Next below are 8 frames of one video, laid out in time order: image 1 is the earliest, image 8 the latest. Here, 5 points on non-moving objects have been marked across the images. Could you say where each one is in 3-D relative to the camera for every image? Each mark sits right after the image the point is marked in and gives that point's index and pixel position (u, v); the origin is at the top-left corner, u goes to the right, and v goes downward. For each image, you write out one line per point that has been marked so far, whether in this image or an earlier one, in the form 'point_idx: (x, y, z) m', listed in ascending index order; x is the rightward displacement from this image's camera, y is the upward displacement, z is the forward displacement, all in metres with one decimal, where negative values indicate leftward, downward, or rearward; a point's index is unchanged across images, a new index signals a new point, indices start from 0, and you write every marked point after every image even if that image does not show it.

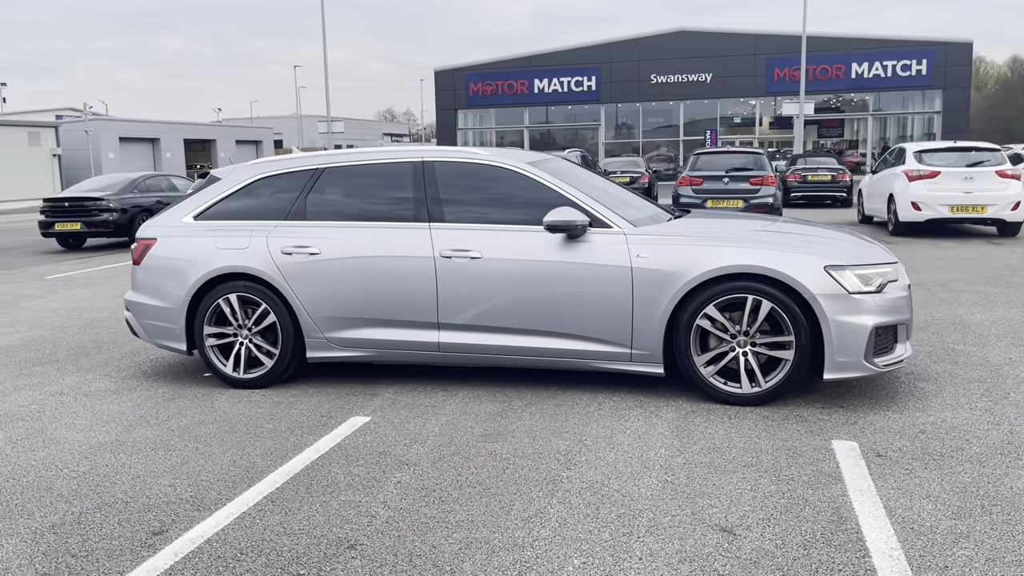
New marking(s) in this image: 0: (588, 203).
0: (+0.4, +0.5, +5.1) m
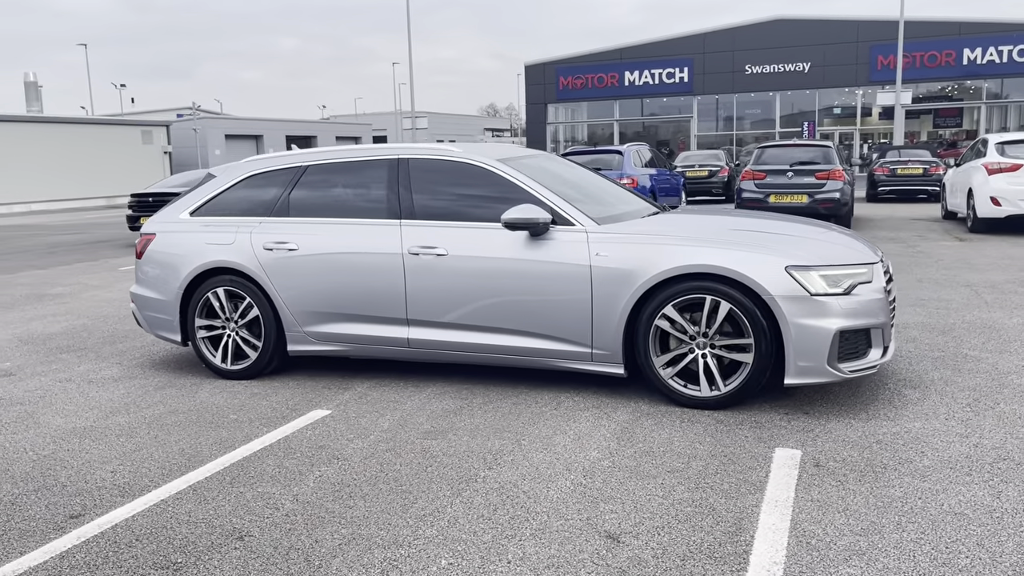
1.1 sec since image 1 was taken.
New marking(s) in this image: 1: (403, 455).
0: (+0.2, +0.5, +5.1) m
1: (-0.5, -0.8, +4.1) m
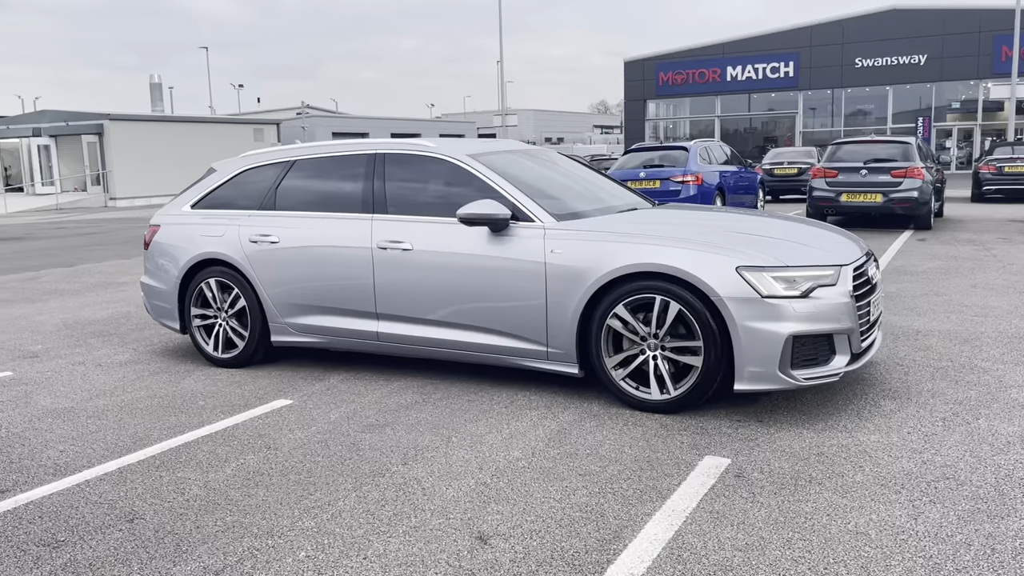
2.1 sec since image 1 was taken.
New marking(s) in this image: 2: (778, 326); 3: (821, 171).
0: (0.0, +0.5, +5.0) m
1: (-0.9, -0.8, +4.1) m
2: (+1.3, -0.2, +4.2) m
3: (+5.6, +2.1, +15.5) m
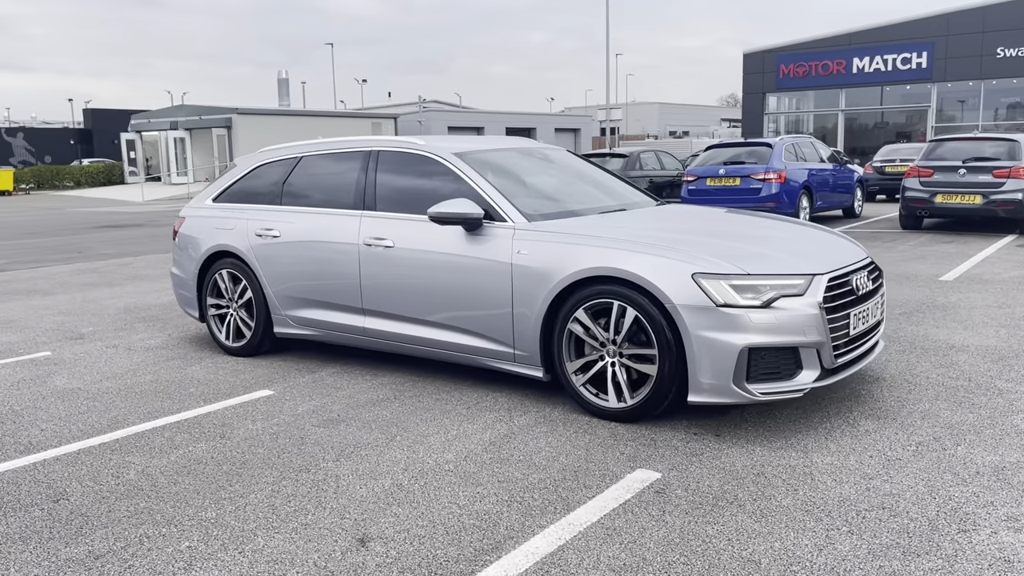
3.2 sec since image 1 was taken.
0: (-0.1, +0.5, +5.0) m
1: (-1.1, -0.7, +4.2) m
2: (+1.0, -0.2, +4.0) m
3: (+6.8, +2.0, +14.6) m
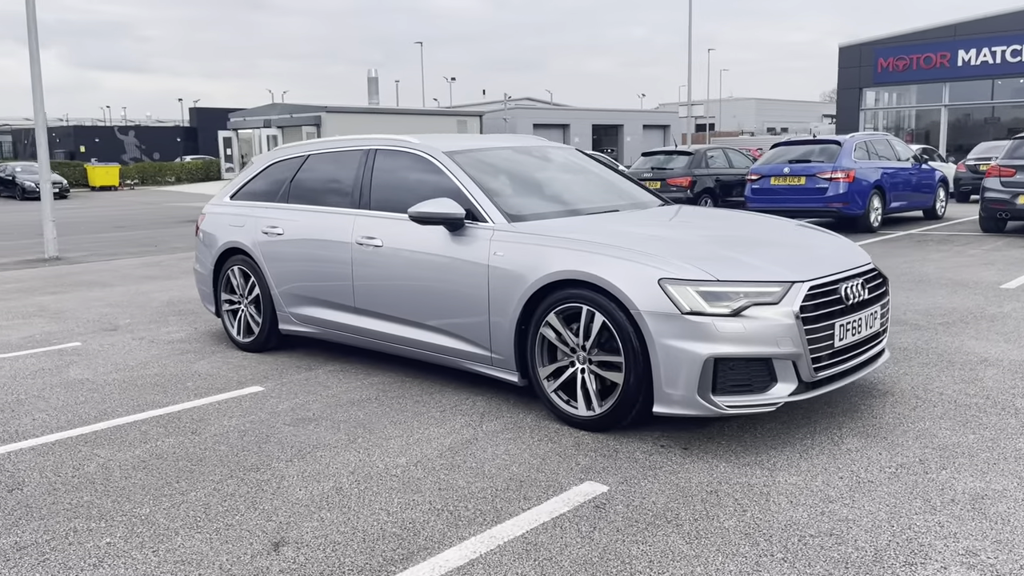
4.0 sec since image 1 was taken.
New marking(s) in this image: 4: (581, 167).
0: (-0.2, +0.5, +4.9) m
1: (-1.3, -0.7, +4.2) m
2: (+0.8, -0.3, +3.8) m
3: (+7.7, +1.9, +13.7) m
4: (+0.4, +0.8, +5.7) m
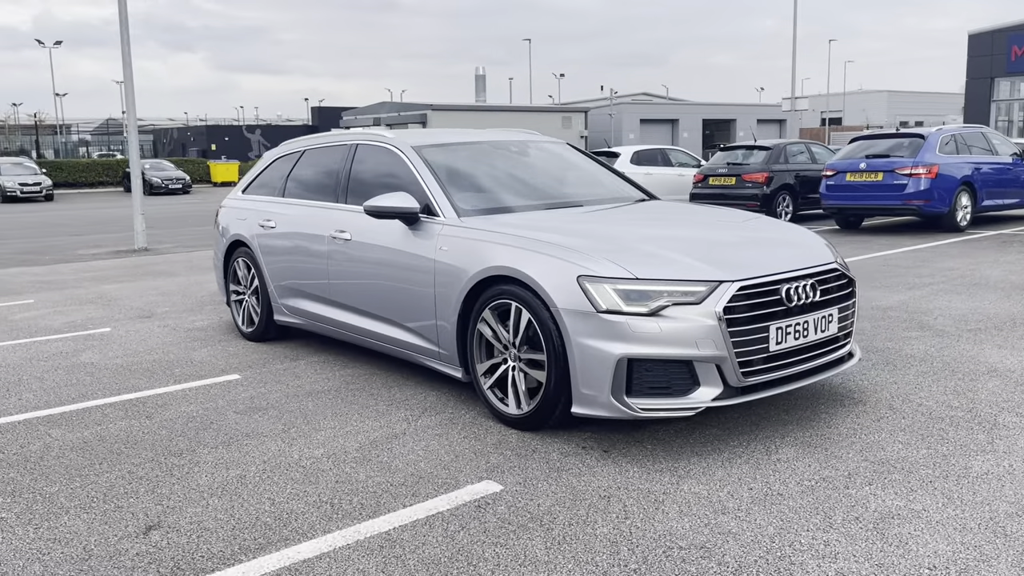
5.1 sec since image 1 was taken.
0: (-0.4, +0.6, +4.9) m
1: (-1.6, -0.7, +4.4) m
2: (+0.4, -0.2, +3.7) m
3: (+8.6, +1.8, +12.6) m
4: (+0.3, +0.8, +5.6) m
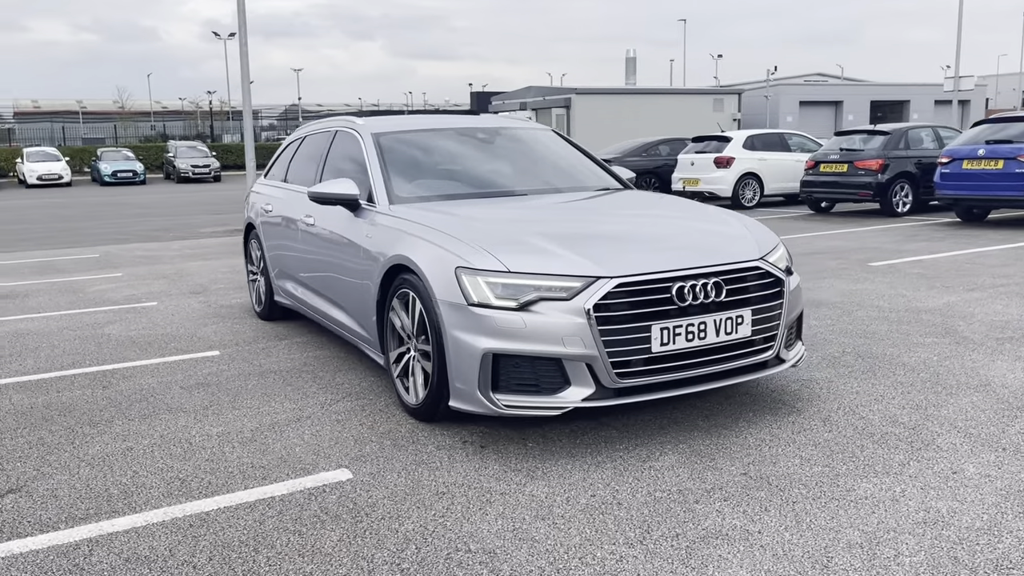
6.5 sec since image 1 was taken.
0: (-0.7, +0.6, +4.9) m
1: (-2.0, -0.6, +4.7) m
2: (-0.1, -0.2, +3.6) m
3: (+9.6, +1.7, +10.9) m
4: (+0.1, +0.9, +5.5) m
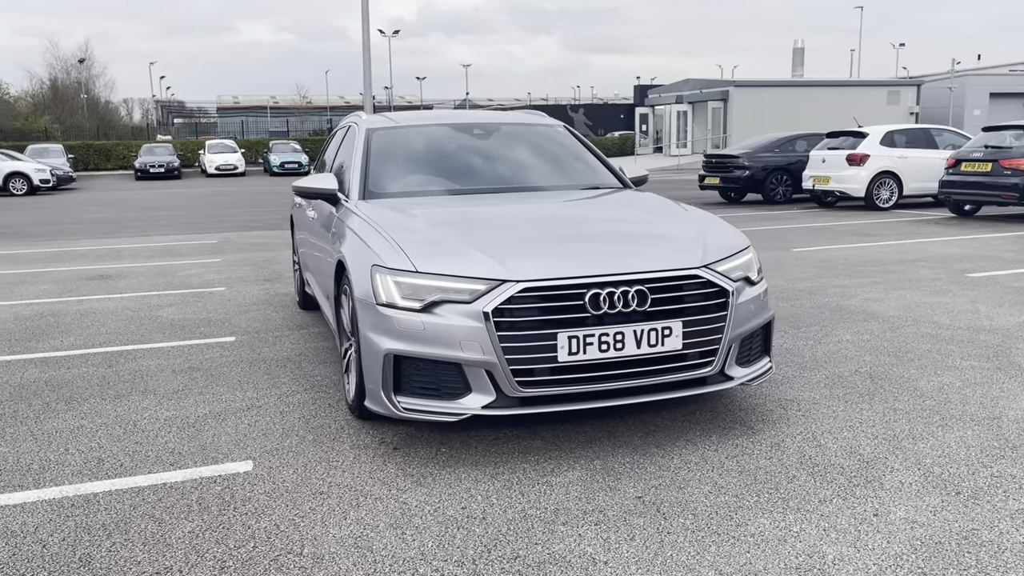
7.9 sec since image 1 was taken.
0: (-0.8, +0.7, +4.9) m
1: (-2.2, -0.5, +4.9) m
2: (-0.5, -0.2, +3.5) m
3: (+10.4, +1.4, +8.9) m
4: (+0.1, +0.9, +5.3) m
